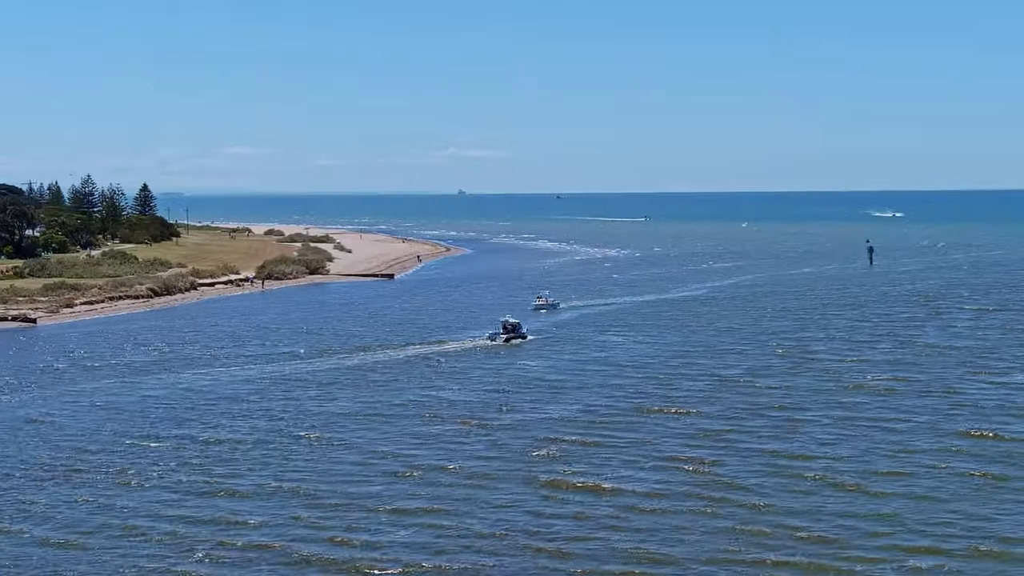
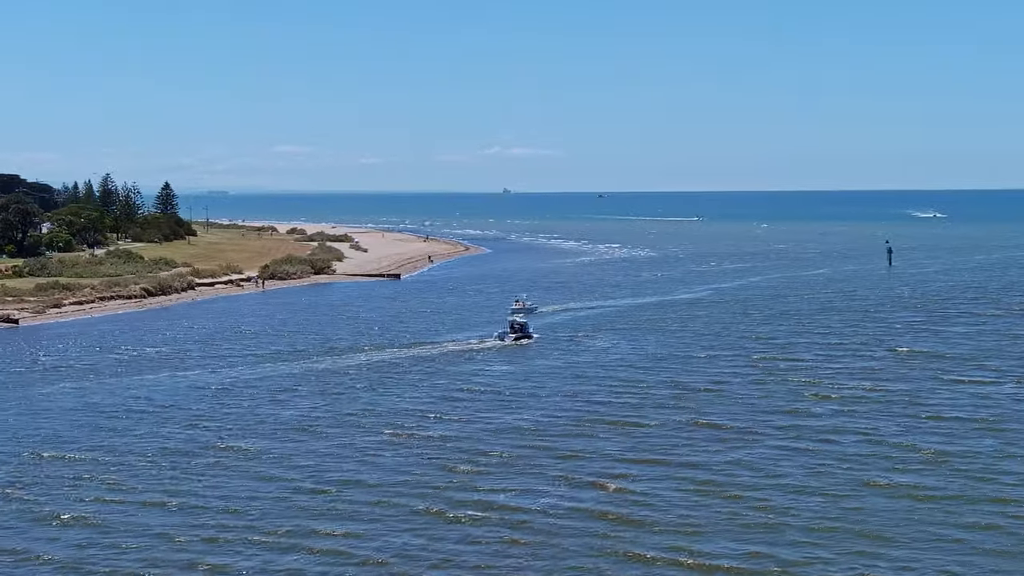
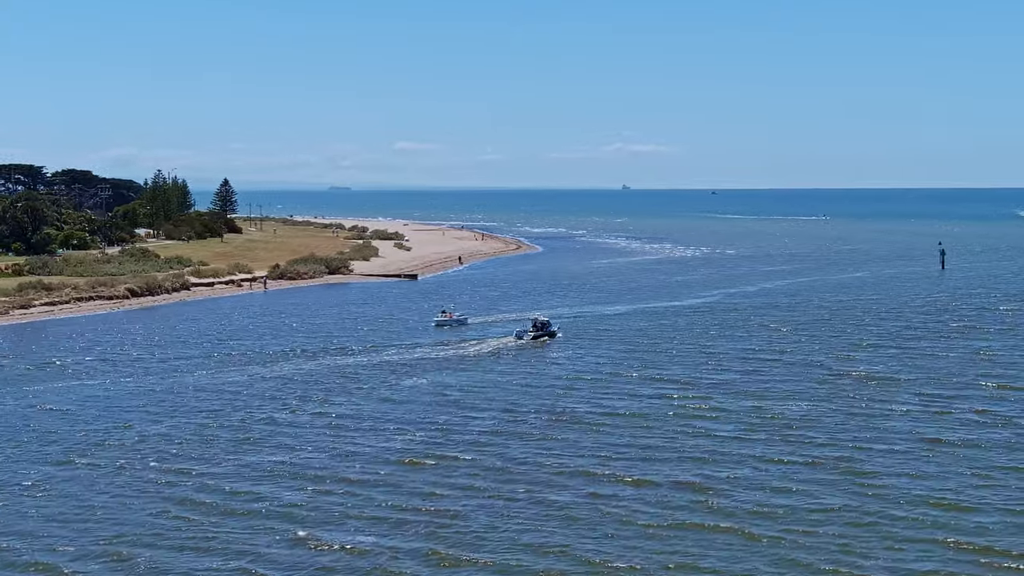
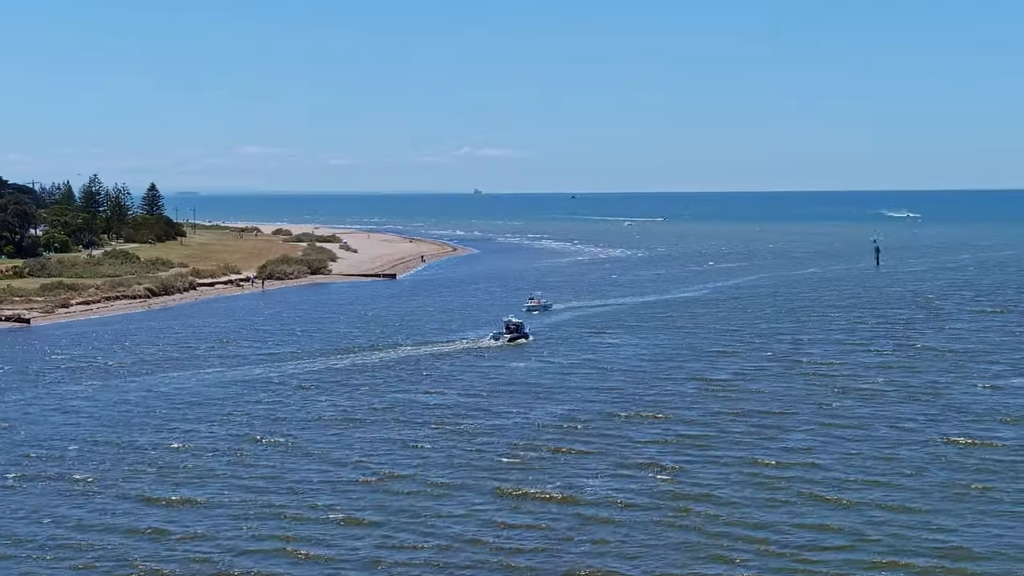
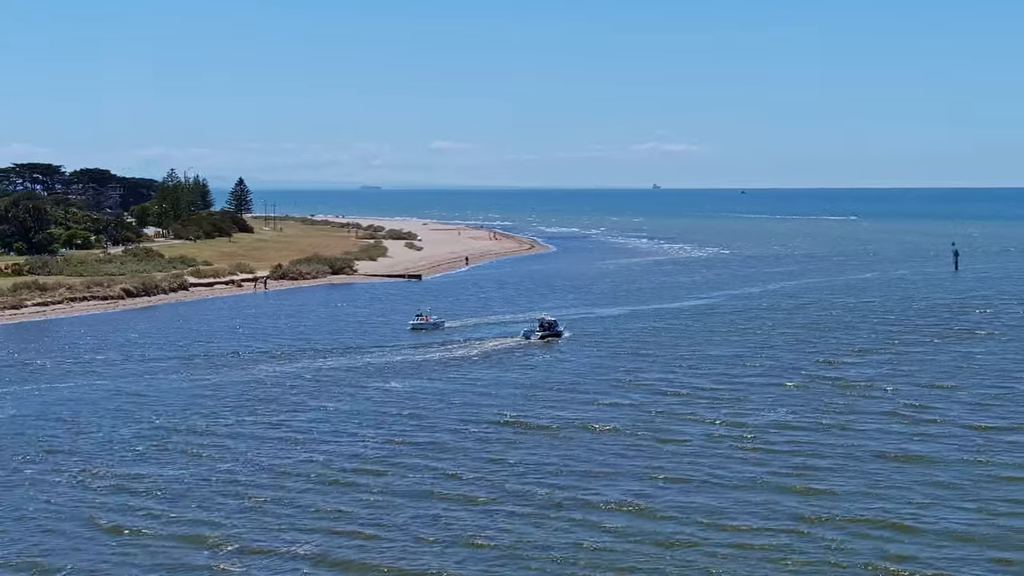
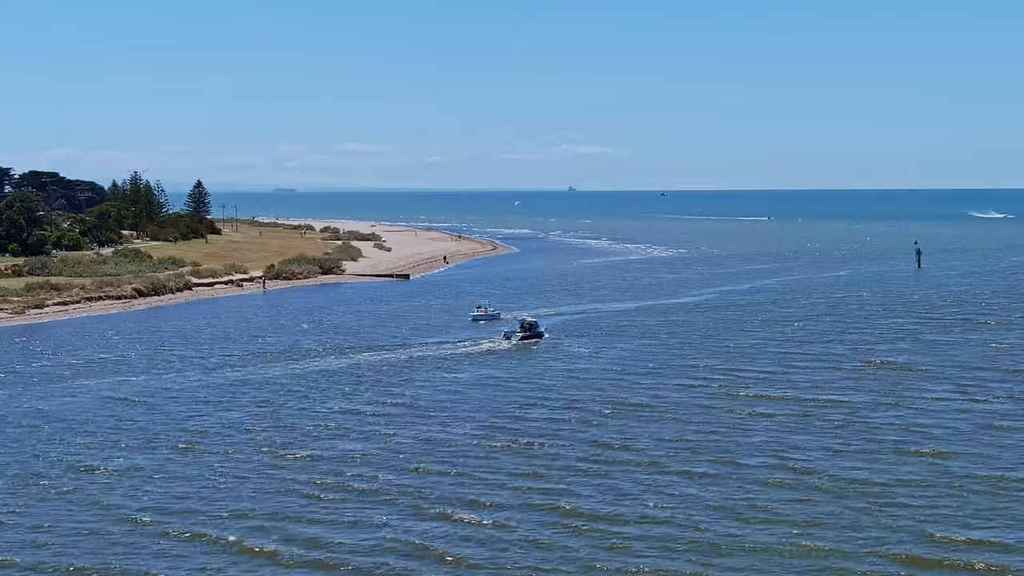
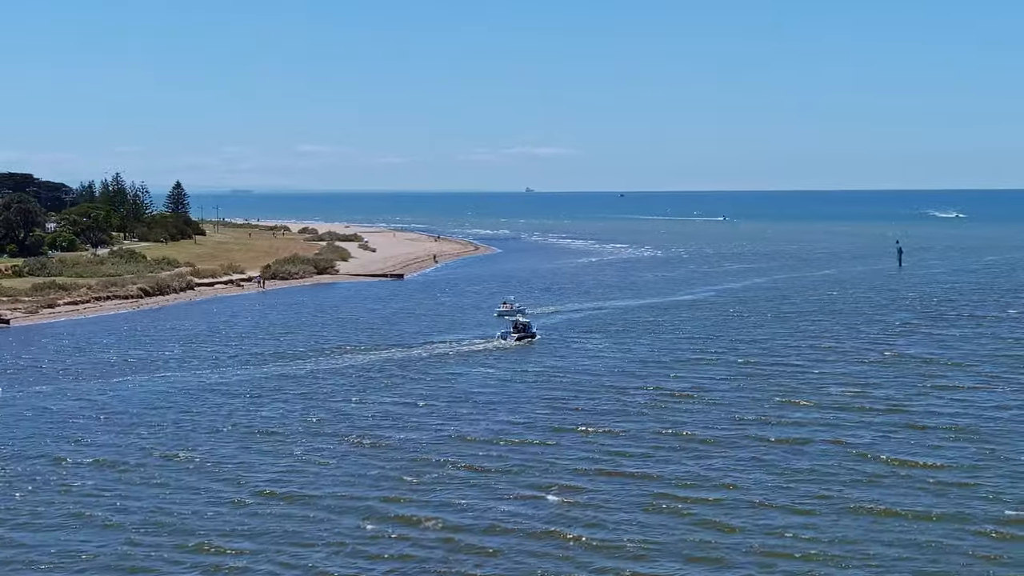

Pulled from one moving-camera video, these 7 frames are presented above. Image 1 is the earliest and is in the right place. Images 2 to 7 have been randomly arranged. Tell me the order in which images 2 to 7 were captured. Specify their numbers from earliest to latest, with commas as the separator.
4, 2, 7, 6, 3, 5
